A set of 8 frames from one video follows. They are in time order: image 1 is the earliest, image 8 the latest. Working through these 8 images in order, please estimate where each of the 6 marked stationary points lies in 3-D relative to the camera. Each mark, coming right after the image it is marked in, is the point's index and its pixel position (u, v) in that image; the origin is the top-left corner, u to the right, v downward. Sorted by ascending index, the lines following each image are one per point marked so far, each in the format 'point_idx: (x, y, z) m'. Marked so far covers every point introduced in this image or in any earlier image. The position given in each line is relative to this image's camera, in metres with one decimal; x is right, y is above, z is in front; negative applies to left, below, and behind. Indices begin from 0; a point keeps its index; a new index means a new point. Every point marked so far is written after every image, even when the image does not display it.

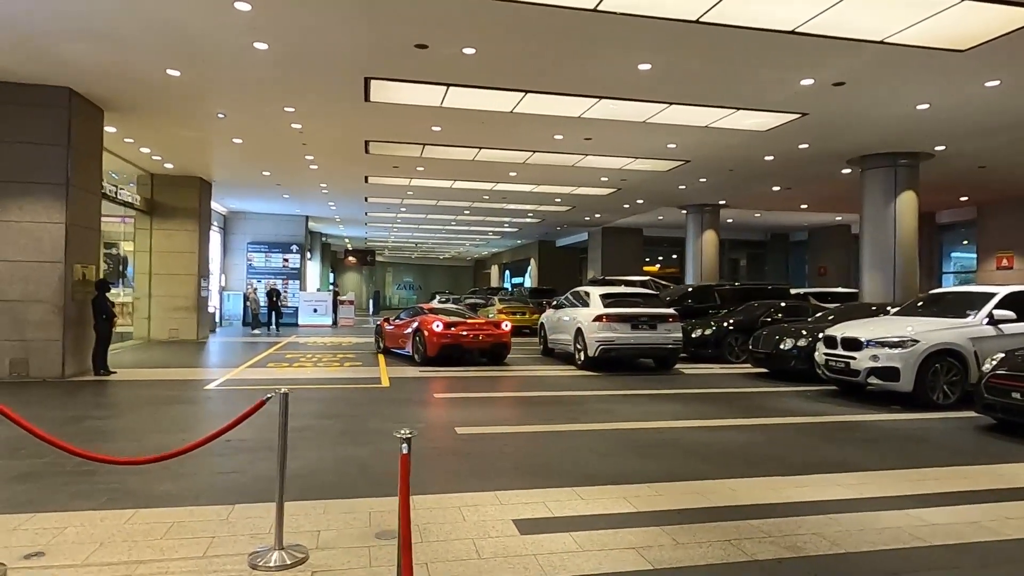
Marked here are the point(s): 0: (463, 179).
0: (-1.4, +3.1, +18.5) m
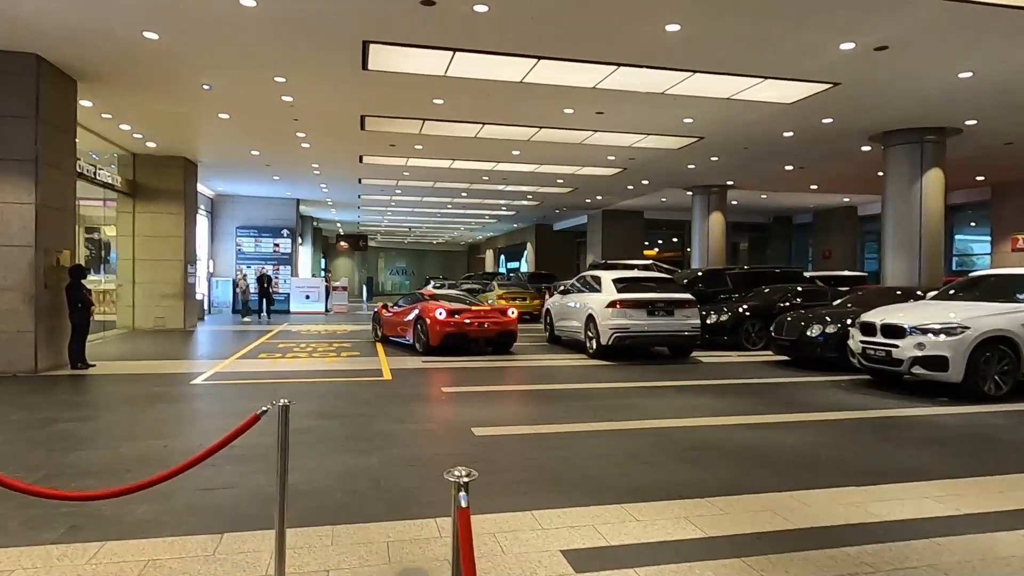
0: (-1.3, +3.5, +17.6) m
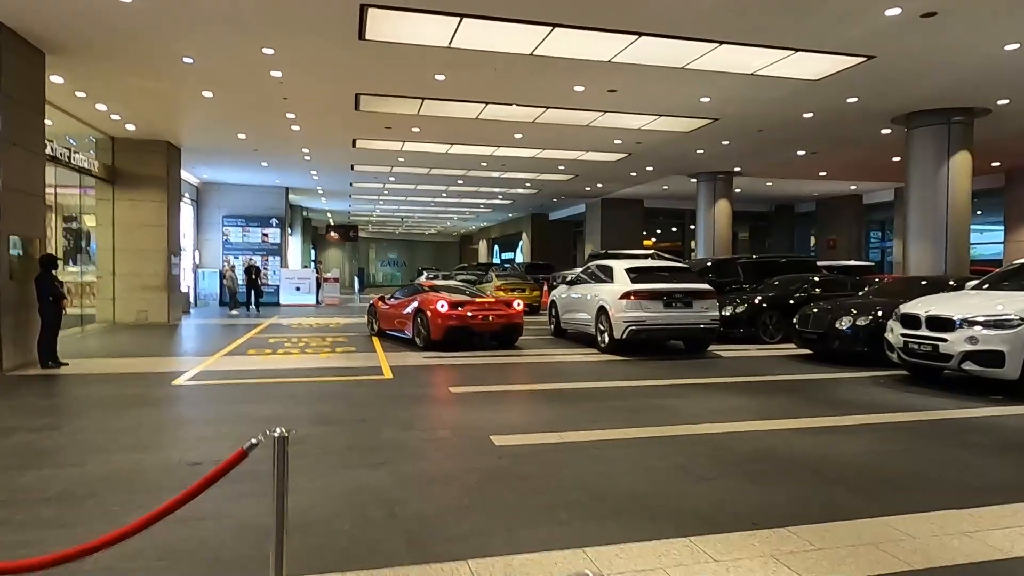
0: (-1.3, +3.7, +16.8) m
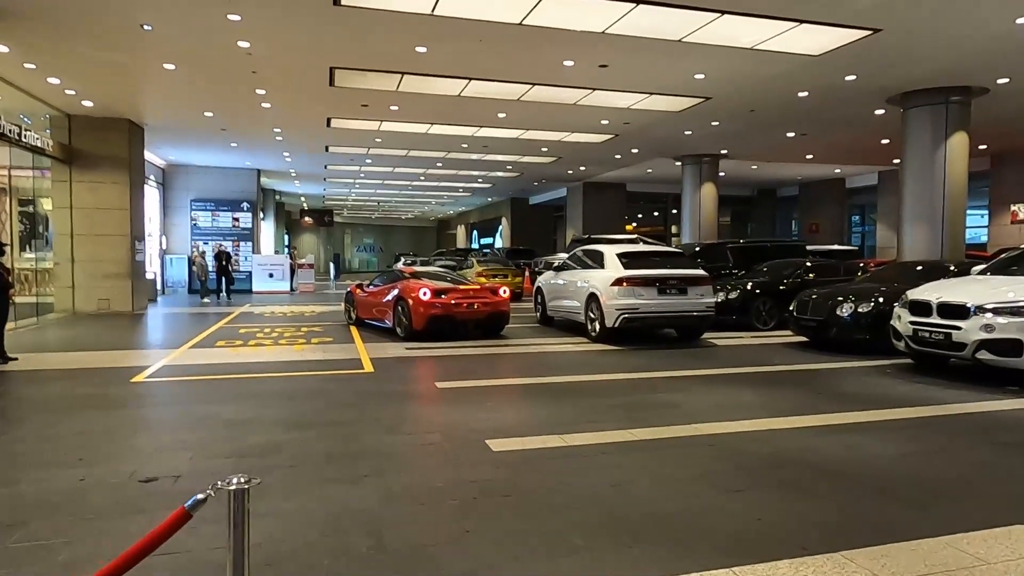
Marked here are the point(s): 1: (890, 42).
0: (-1.7, +4.0, +16.1) m
1: (+5.8, +3.8, +10.2) m
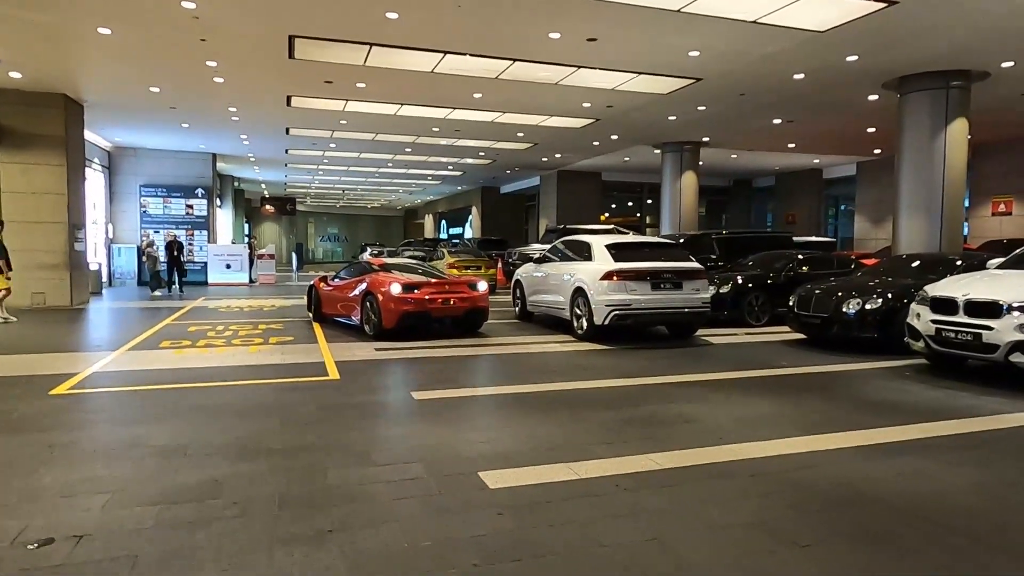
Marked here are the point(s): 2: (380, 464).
0: (-2.3, +4.2, +14.9) m
1: (+5.6, +3.8, +9.5) m
2: (-0.9, -1.2, +4.5) m
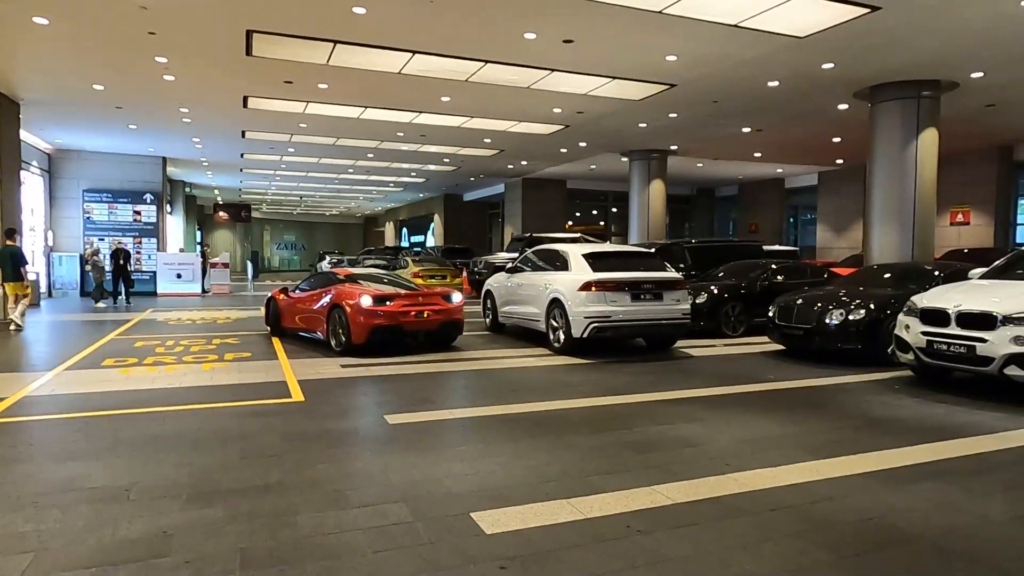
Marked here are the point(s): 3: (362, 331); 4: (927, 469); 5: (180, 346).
0: (-2.9, +4.0, +14.3) m
1: (+5.2, +3.7, +9.4) m
2: (-0.9, -1.3, +3.9) m
3: (-2.1, -0.6, +9.2) m
4: (+2.9, -1.3, +4.7) m
5: (-5.3, -0.9, +10.6) m
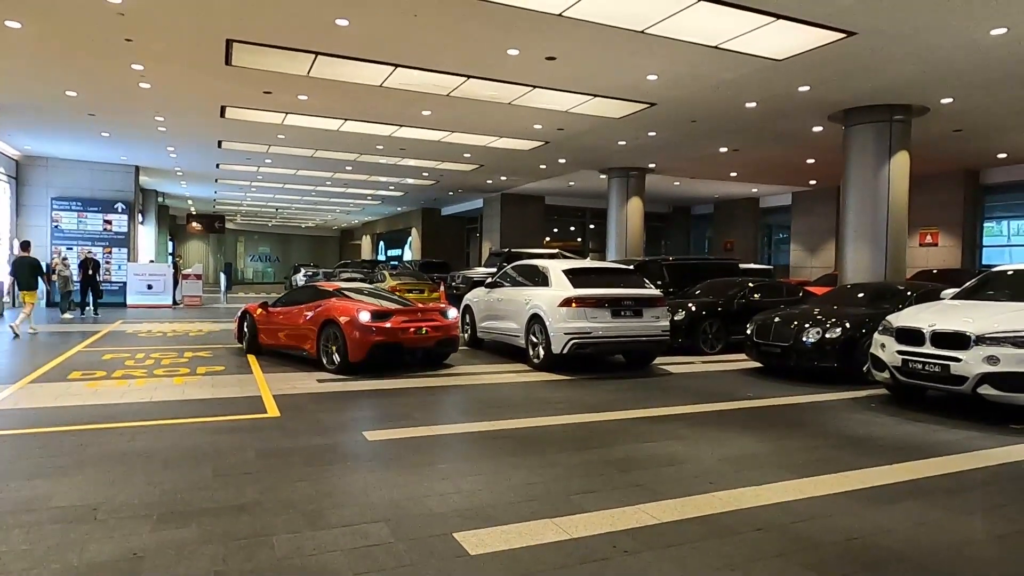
0: (-3.3, +3.7, +14.3) m
1: (+5.0, +3.4, +9.6) m
2: (-1.0, -1.4, +3.8) m
3: (-2.4, -0.8, +9.0) m
4: (+2.8, -1.4, +4.7) m
5: (-5.6, -1.1, +10.3) m
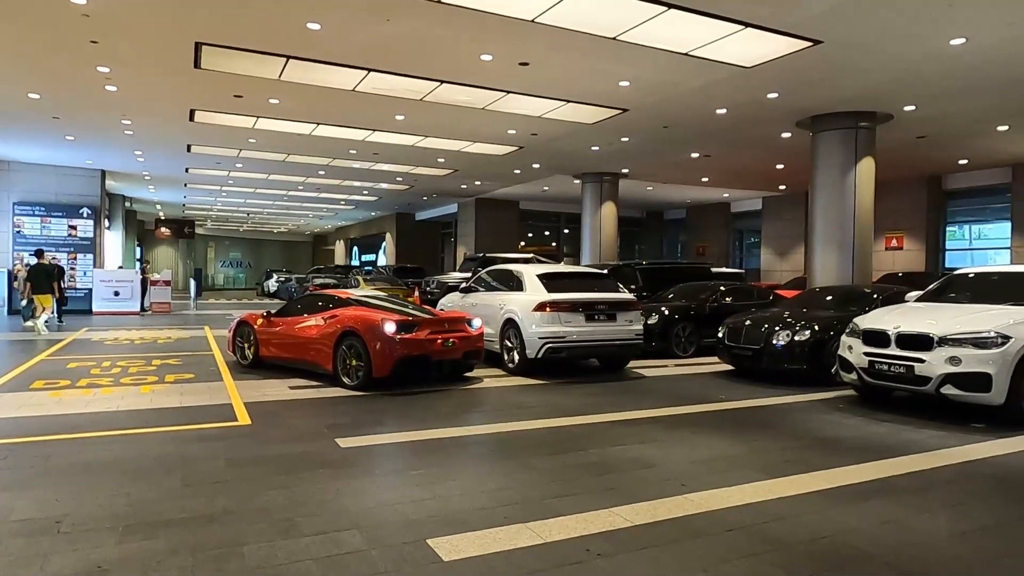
0: (-3.9, +3.6, +14.2) m
1: (+4.6, +3.4, +9.8) m
2: (-1.2, -1.4, +3.8) m
3: (-2.7, -0.8, +8.9) m
4: (+2.6, -1.4, +4.8) m
5: (-6.0, -1.2, +10.1) m
